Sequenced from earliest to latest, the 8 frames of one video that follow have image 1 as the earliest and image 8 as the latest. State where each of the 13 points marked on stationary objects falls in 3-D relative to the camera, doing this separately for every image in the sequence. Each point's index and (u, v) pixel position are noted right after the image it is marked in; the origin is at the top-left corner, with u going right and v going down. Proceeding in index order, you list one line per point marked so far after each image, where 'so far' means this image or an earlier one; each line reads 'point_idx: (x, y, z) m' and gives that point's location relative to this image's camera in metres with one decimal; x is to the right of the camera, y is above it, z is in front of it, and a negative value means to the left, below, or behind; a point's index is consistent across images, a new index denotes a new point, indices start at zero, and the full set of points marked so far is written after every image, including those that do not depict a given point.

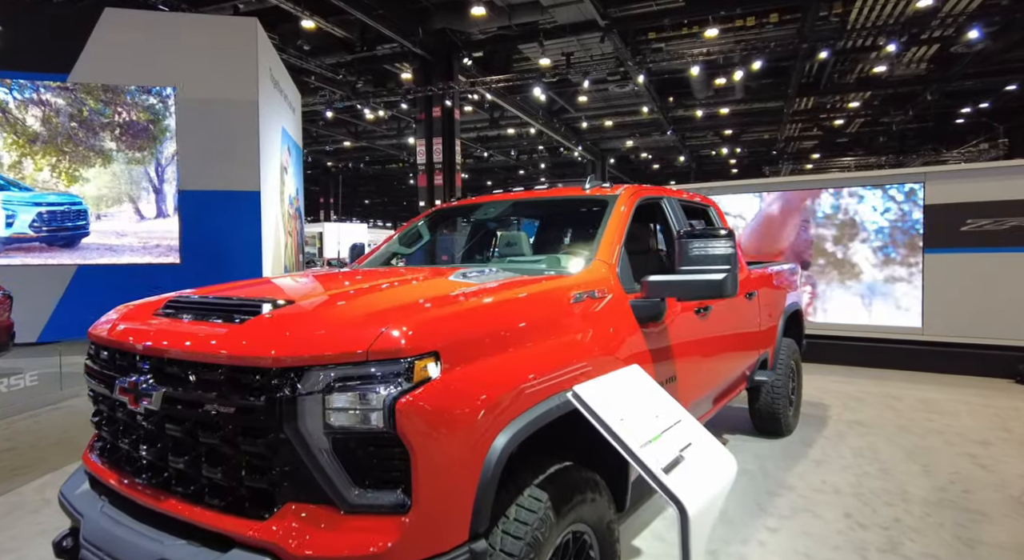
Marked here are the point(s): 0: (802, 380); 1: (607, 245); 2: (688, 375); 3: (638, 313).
0: (+2.4, -0.8, +4.6) m
1: (+0.4, +0.1, +2.4) m
2: (+0.8, -0.4, +2.7) m
3: (+0.5, -0.1, +2.3) m
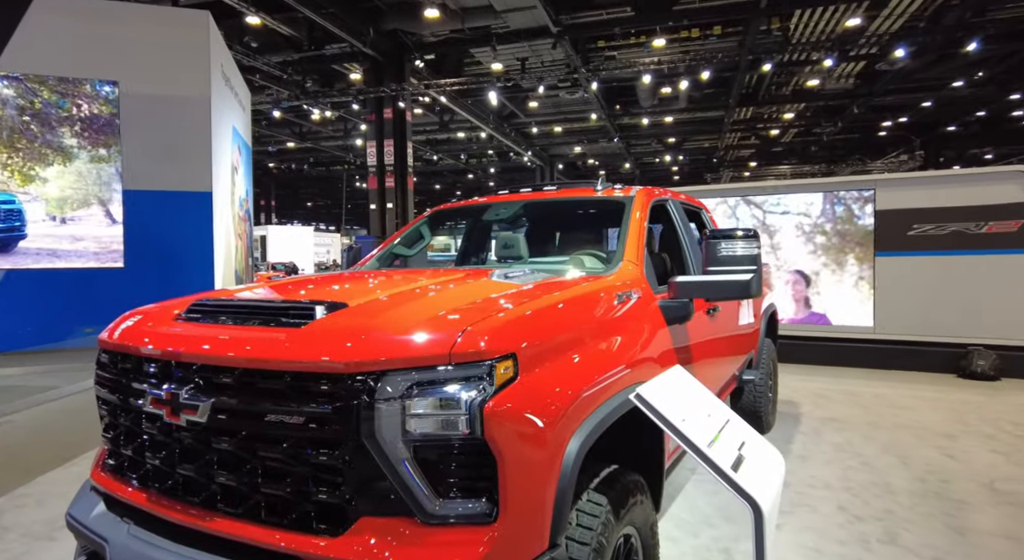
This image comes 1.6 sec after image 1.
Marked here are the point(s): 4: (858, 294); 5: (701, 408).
0: (+2.3, -0.8, +4.8) m
1: (+0.5, +0.1, +2.4) m
2: (+0.9, -0.5, +2.8) m
3: (+0.6, -0.1, +2.3) m
4: (+5.0, -0.1, +7.1) m
5: (+0.6, -0.4, +1.7) m
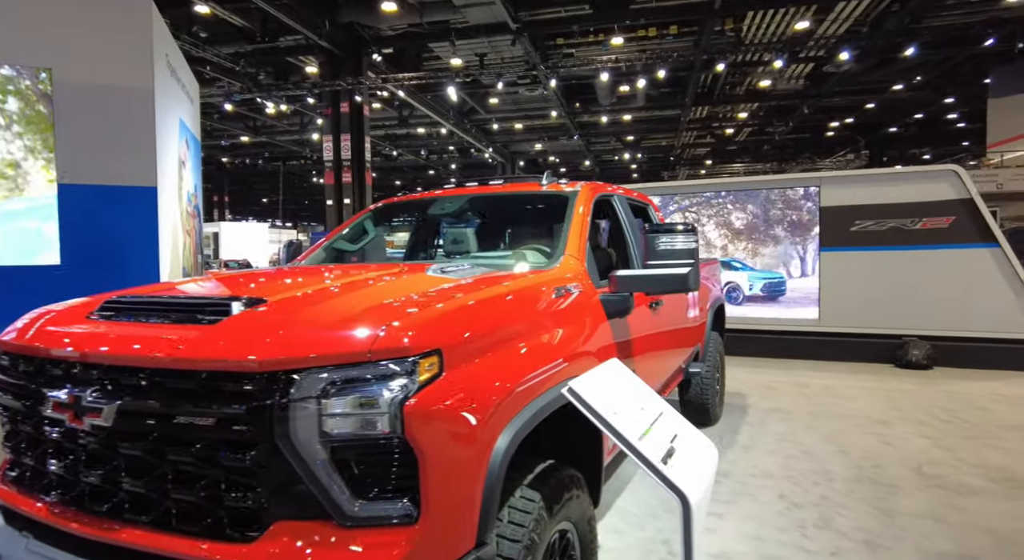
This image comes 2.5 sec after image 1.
0: (+1.9, -0.8, +4.9) m
1: (+0.3, +0.2, +2.4) m
2: (+0.6, -0.4, +2.8) m
3: (+0.4, -0.1, +2.3) m
4: (+4.4, 0.0, +7.4) m
5: (+0.4, -0.4, +1.7) m
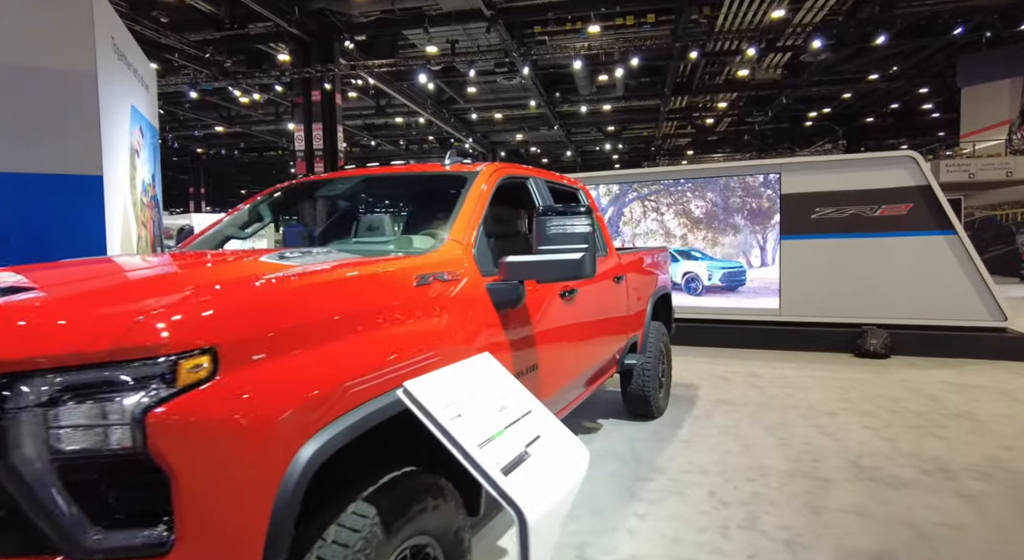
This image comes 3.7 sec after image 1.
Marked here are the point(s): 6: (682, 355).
0: (+1.3, -0.7, +4.8) m
1: (-0.2, +0.2, +2.2) m
2: (+0.2, -0.4, +2.6) m
3: (-0.1, -0.1, +2.1) m
4: (+3.8, +0.1, +7.3) m
5: (0.0, -0.3, +1.6) m
6: (+2.1, -0.9, +7.0) m
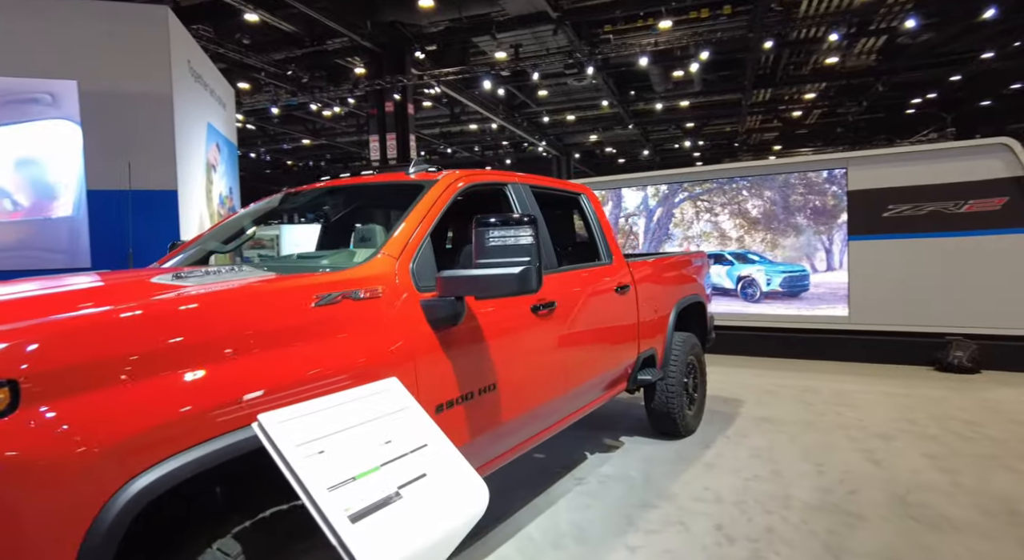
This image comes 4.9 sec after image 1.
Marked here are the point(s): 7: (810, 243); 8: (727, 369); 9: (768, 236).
0: (+1.5, -0.8, +4.4) m
1: (-0.4, +0.2, +2.1) m
2: (0.0, -0.4, +2.4) m
3: (-0.3, -0.1, +1.9) m
4: (+4.3, +0.1, +6.6) m
5: (-0.3, -0.4, +1.4) m
6: (+2.6, -1.0, +6.5) m
7: (+3.9, +0.5, +7.4) m
8: (+2.5, -1.0, +6.4) m
9: (+3.6, +0.6, +7.7) m
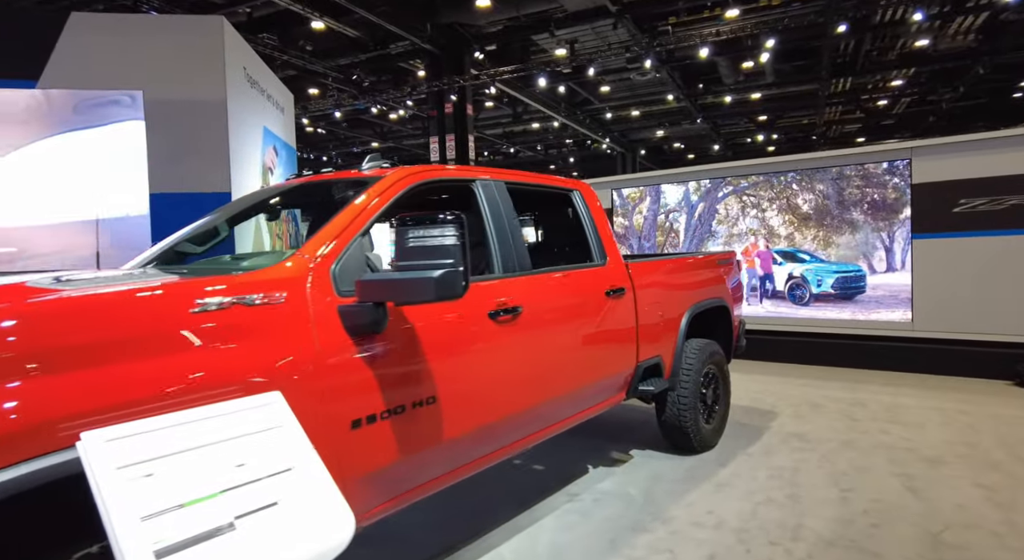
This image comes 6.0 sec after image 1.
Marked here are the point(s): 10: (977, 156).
0: (+1.5, -0.8, +4.1) m
1: (-0.6, +0.1, +1.9) m
2: (-0.2, -0.4, +2.2) m
3: (-0.5, -0.1, +1.8) m
4: (+4.5, 0.0, +5.9) m
5: (-0.6, -0.4, +1.3) m
6: (+2.9, -1.0, +6.0) m
7: (+4.3, +0.5, +6.7) m
8: (+2.7, -1.0, +5.9) m
9: (+4.0, +0.6, +7.1) m
10: (+4.7, +1.3, +5.7) m
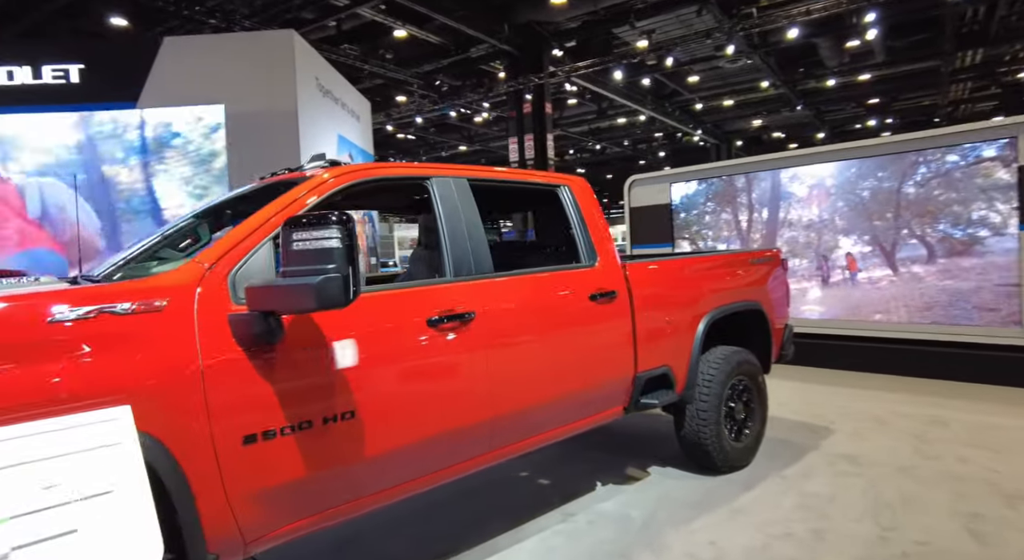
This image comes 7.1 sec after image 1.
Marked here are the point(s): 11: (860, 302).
0: (+1.6, -0.8, +3.6) m
1: (-0.9, +0.1, +1.9) m
2: (-0.4, -0.5, +2.1) m
3: (-0.8, -0.2, +1.7) m
4: (+4.8, +0.1, +4.9) m
5: (-1.0, -0.4, +1.2) m
6: (+3.2, -1.0, +5.3) m
7: (+4.7, +0.5, +5.8) m
8: (+3.0, -1.0, +5.2) m
9: (+4.5, +0.6, +6.2) m
10: (+5.0, +1.3, +4.7) m
11: (+4.5, -0.2, +7.1) m
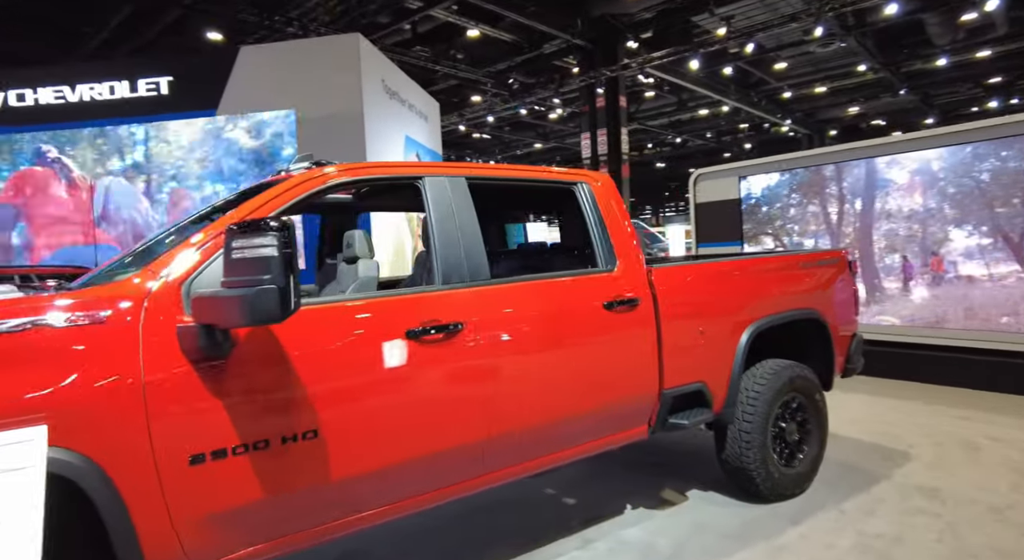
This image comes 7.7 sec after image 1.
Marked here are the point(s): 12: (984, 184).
0: (+1.7, -0.8, +3.2) m
1: (-1.0, +0.1, +1.8) m
2: (-0.4, -0.5, +1.9) m
3: (-0.9, -0.2, +1.6) m
4: (+5.1, 0.0, +4.0) m
5: (-1.2, -0.5, +1.2) m
6: (+3.6, -1.0, +4.7) m
7: (+5.2, +0.5, +4.9) m
8: (+3.4, -1.1, +4.6) m
9: (+5.0, +0.6, +5.3) m
10: (+5.2, +1.2, +3.8) m
11: (+5.1, -0.3, +6.2) m
12: (+4.6, +0.8, +5.8) m
